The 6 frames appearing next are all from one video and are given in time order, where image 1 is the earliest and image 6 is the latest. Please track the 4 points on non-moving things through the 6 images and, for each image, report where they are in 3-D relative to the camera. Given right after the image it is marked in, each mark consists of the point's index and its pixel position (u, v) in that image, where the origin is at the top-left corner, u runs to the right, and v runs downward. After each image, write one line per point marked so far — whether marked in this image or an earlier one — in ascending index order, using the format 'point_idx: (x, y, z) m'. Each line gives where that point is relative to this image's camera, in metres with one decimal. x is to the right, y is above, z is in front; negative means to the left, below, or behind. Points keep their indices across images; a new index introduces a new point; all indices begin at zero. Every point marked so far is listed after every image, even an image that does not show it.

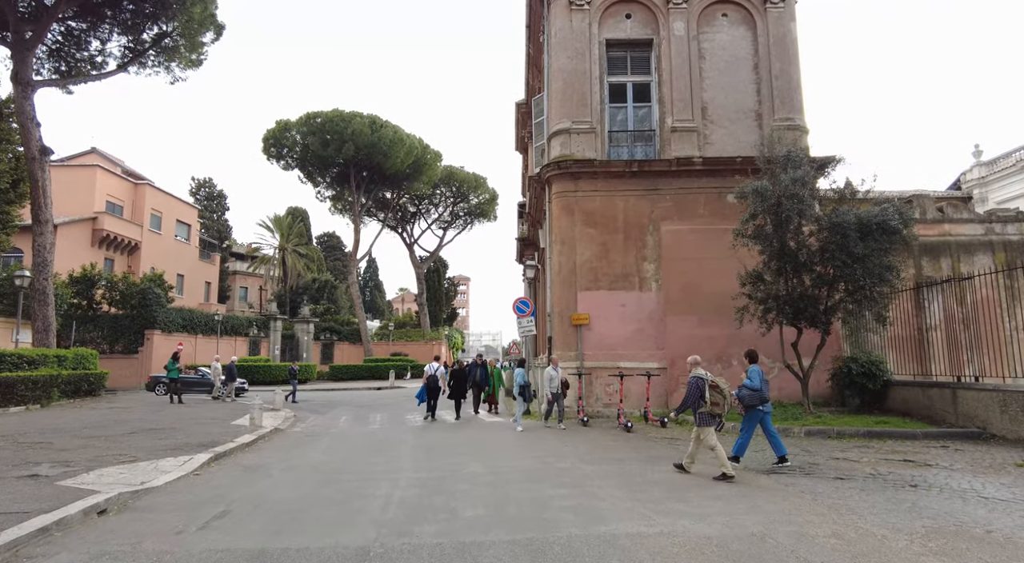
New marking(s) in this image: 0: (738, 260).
0: (+6.2, +0.6, +16.2) m
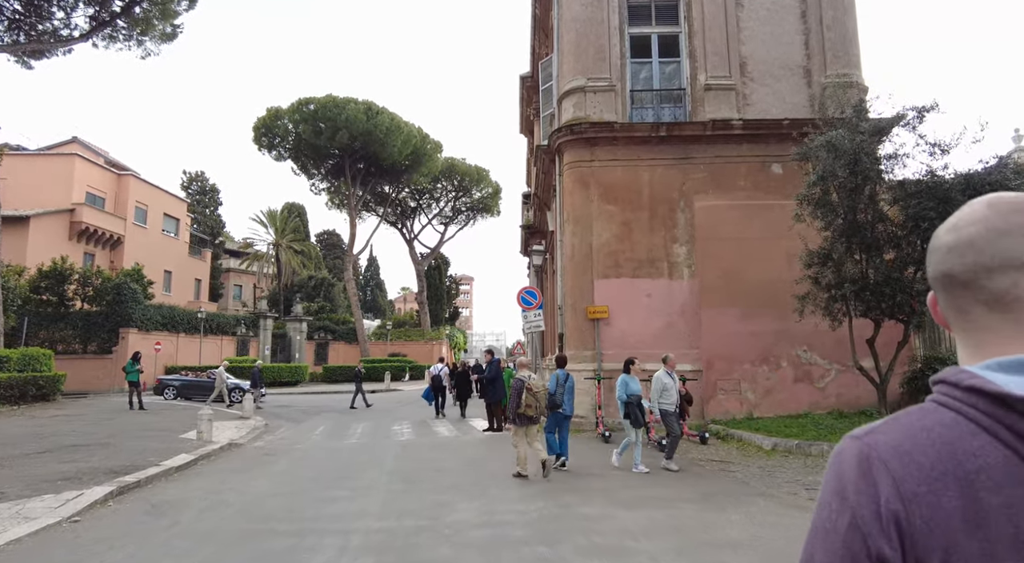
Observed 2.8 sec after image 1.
0: (+6.3, +0.9, +13.6) m
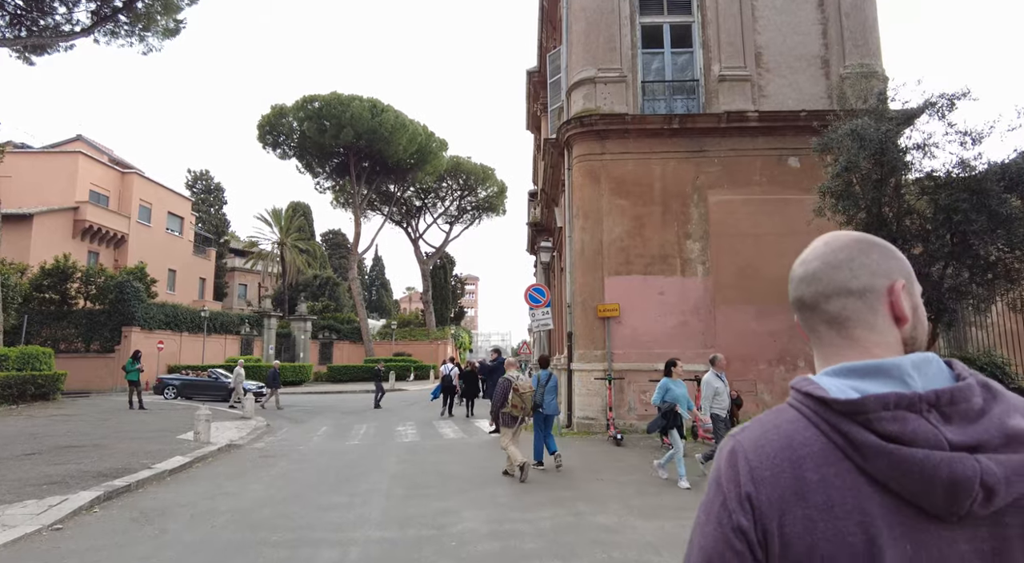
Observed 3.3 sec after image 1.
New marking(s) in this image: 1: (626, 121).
0: (+6.5, +0.9, +13.1) m
1: (+2.5, +3.5, +13.2) m
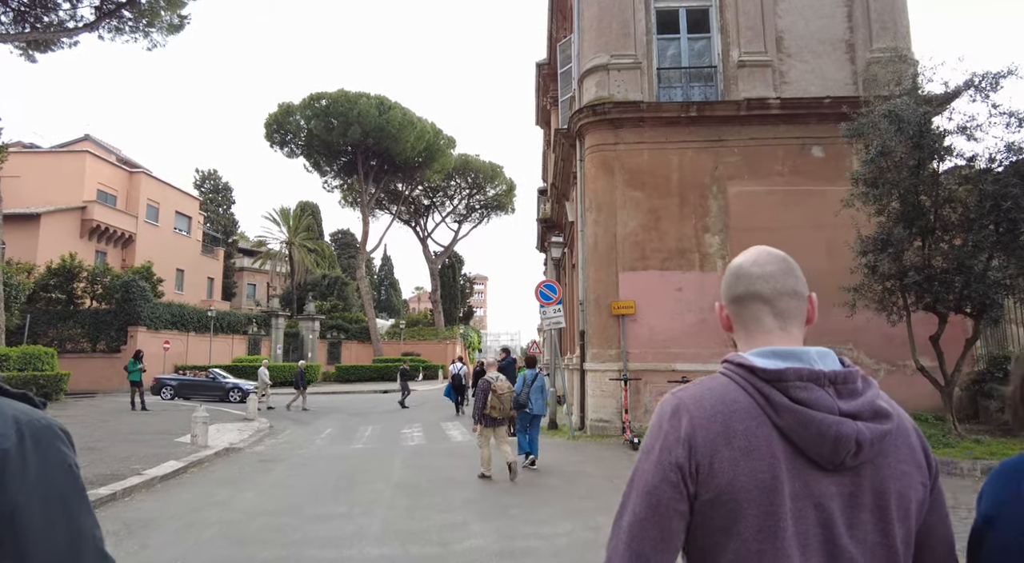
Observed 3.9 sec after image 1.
0: (+6.7, +1.0, +12.4) m
1: (+2.7, +3.6, +12.6) m
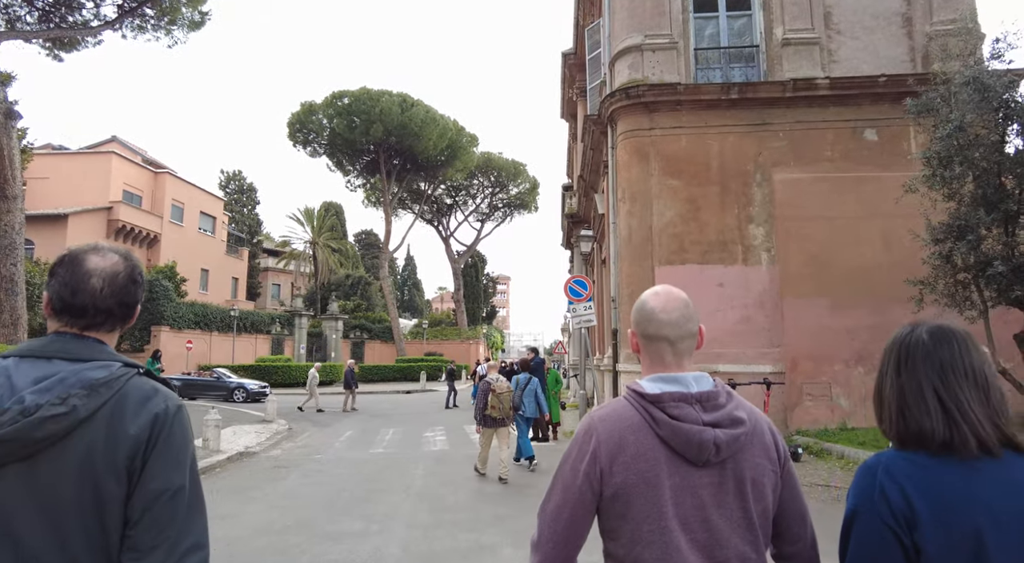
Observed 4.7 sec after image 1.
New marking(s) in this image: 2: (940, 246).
0: (+7.2, +1.2, +11.4) m
1: (+3.3, +3.7, +11.7) m
2: (+6.0, +0.5, +8.3) m
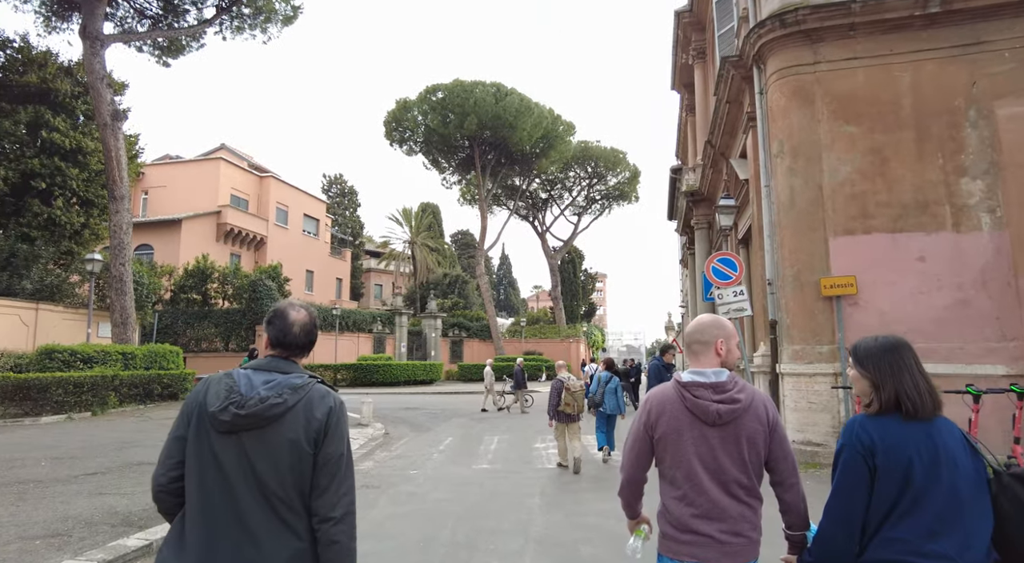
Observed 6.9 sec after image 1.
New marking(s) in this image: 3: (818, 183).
0: (+9.1, +1.6, +8.1) m
1: (+5.2, +4.1, +9.0) m
2: (+7.4, +0.9, +5.2) m
3: (+4.7, +1.5, +9.1) m
